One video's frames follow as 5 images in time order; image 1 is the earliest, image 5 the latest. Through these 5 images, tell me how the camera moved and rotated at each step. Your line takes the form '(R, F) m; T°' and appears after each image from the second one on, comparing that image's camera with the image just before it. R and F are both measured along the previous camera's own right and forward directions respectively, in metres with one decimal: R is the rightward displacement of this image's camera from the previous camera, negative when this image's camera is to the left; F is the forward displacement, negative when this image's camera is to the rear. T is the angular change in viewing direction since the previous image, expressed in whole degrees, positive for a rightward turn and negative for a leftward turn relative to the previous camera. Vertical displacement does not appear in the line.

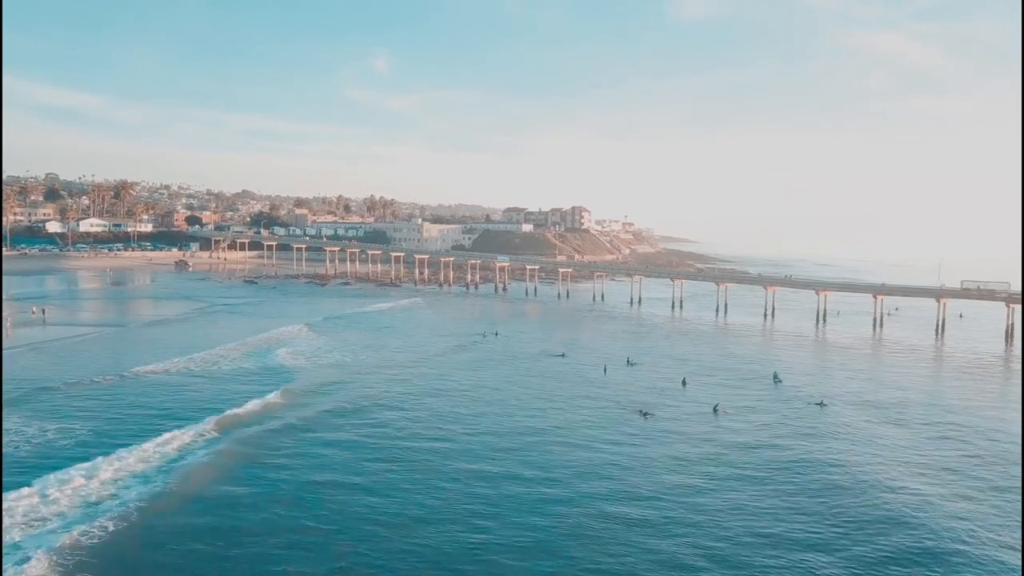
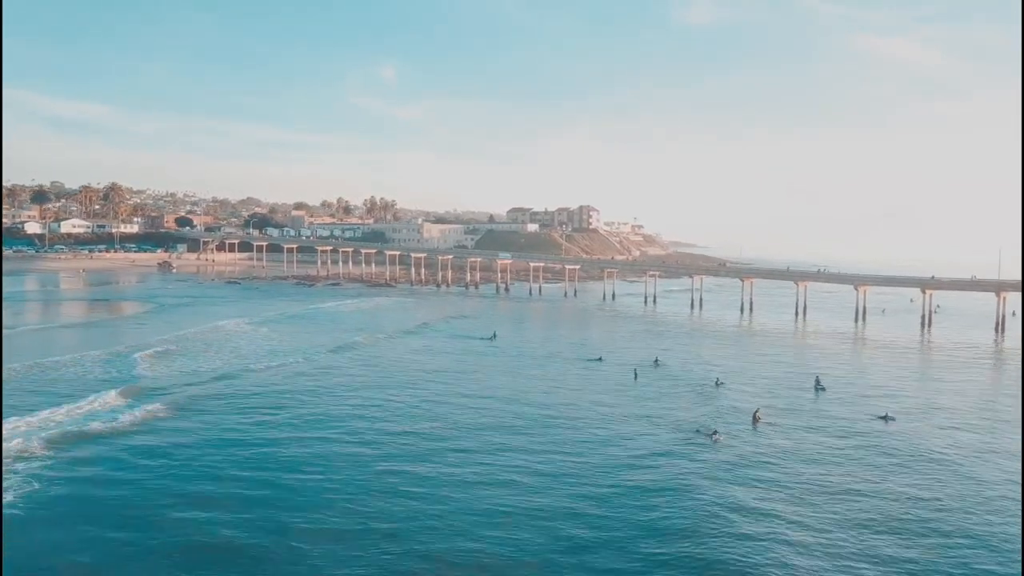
(+0.4, +5.9) m; -1°
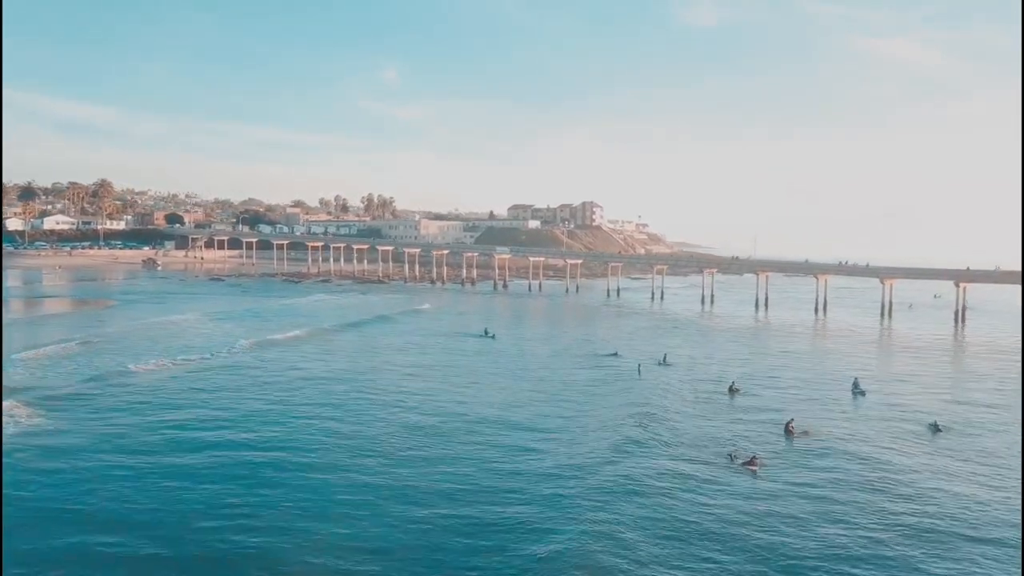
(+0.4, +3.8) m; 0°
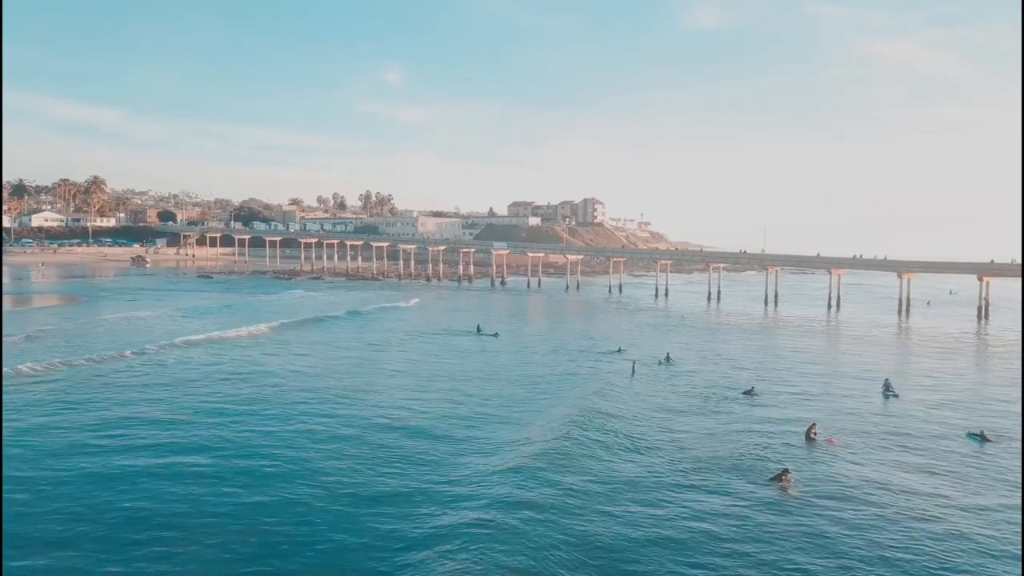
(+0.3, +2.4) m; 0°
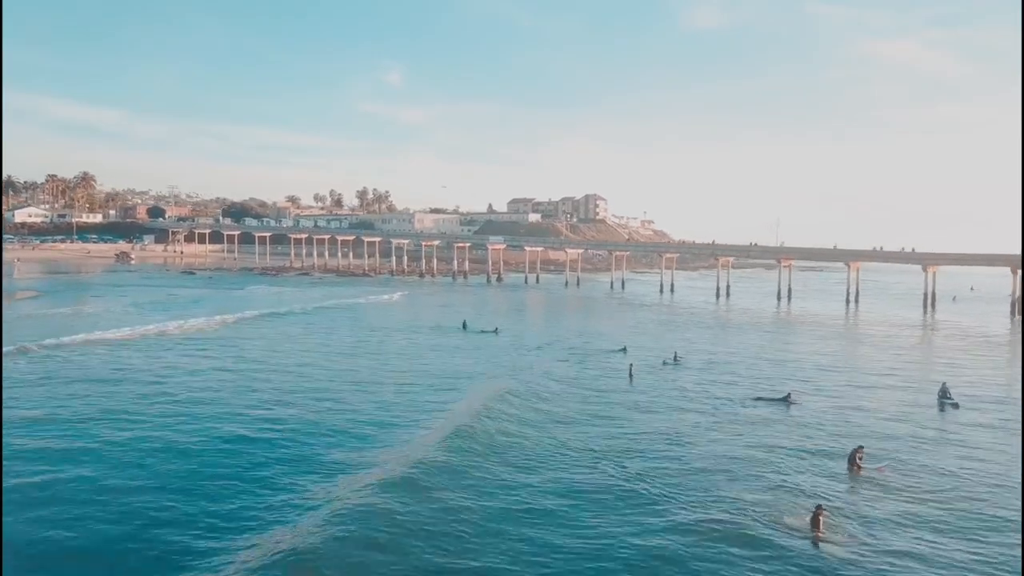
(+0.2, +3.0) m; 0°
